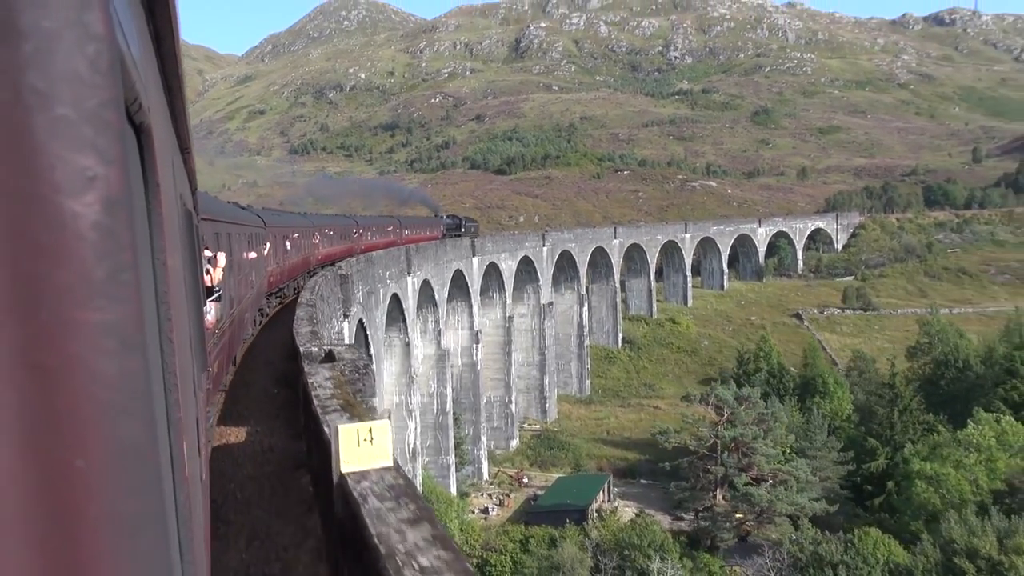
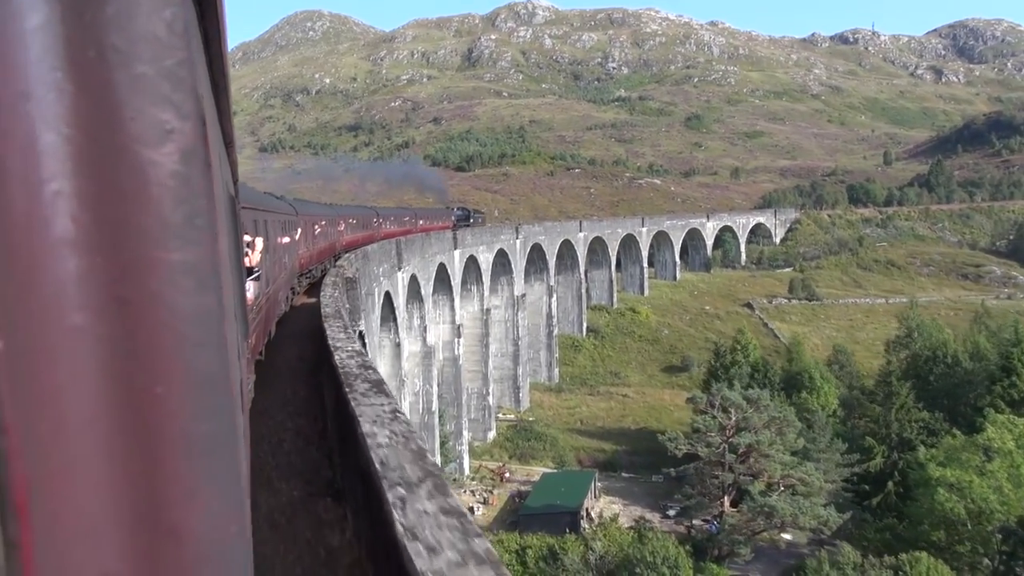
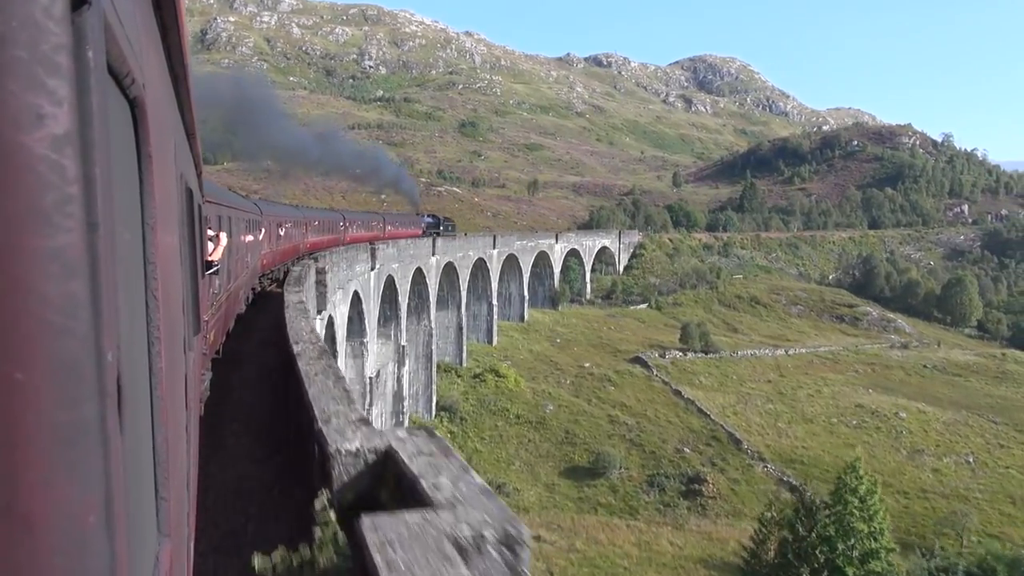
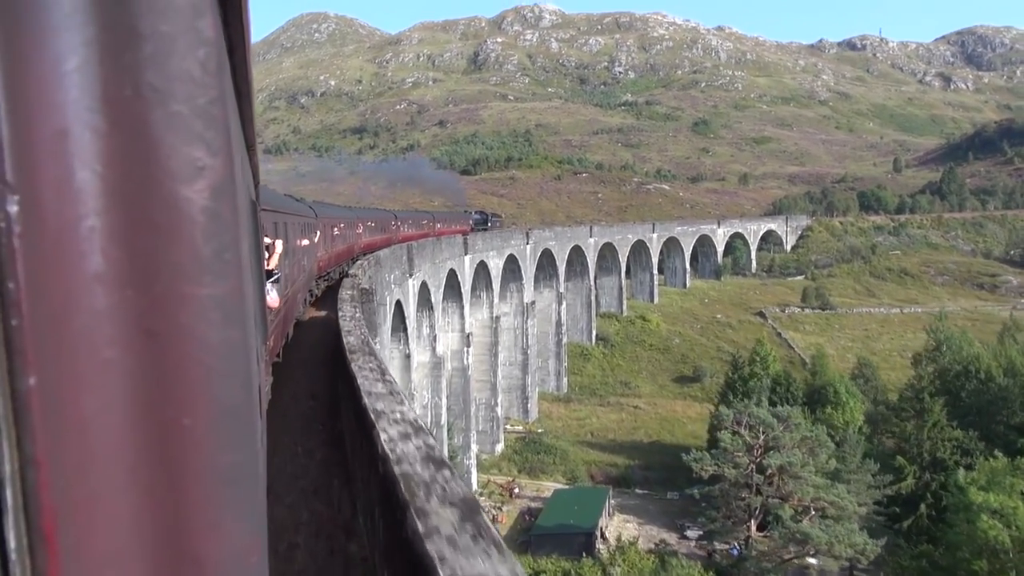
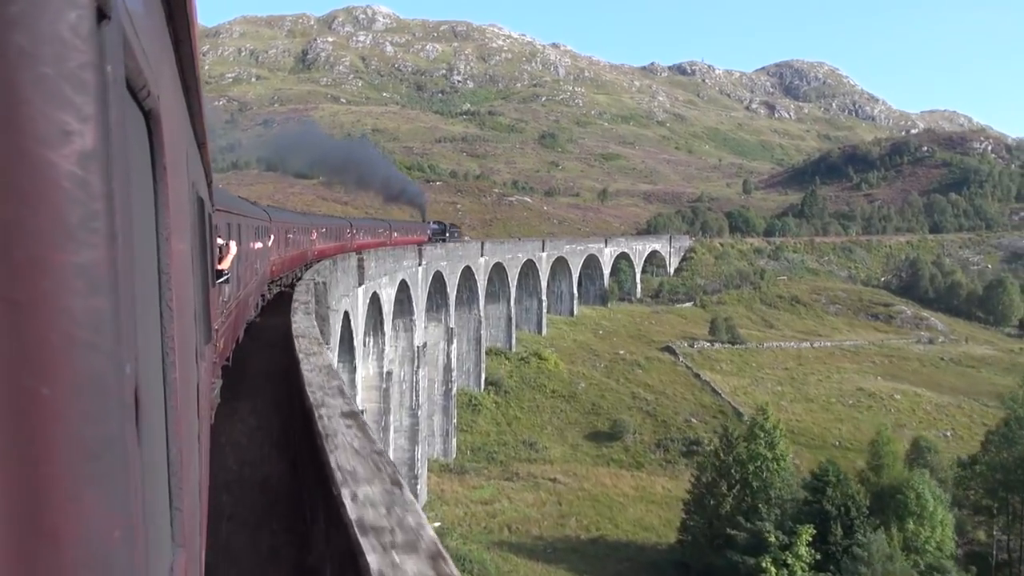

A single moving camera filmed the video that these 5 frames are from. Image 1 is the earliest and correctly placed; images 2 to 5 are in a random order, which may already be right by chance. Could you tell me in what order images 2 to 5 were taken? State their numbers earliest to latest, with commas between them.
2, 4, 5, 3
